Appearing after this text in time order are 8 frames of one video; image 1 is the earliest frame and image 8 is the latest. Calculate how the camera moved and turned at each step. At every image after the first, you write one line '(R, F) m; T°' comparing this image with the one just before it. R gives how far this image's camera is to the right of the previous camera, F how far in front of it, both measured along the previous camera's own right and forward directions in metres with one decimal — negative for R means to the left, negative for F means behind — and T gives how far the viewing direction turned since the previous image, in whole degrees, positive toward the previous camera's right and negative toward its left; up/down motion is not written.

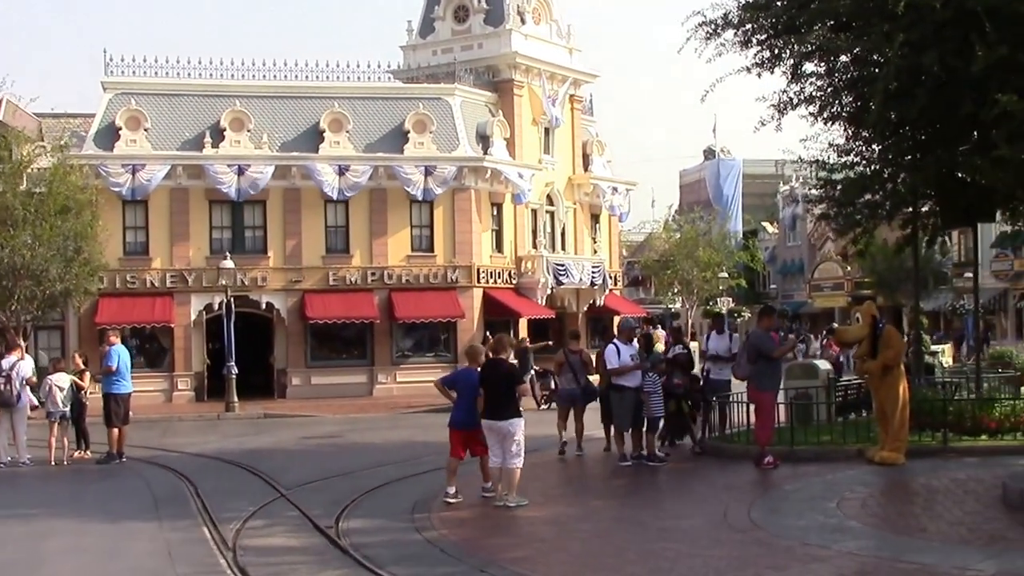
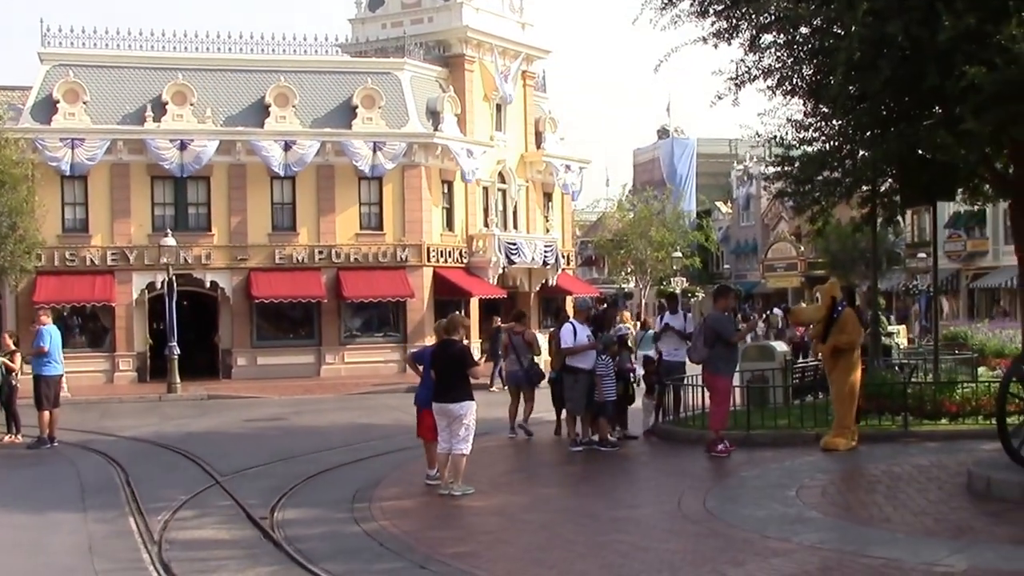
(+0.1, +0.5) m; +2°
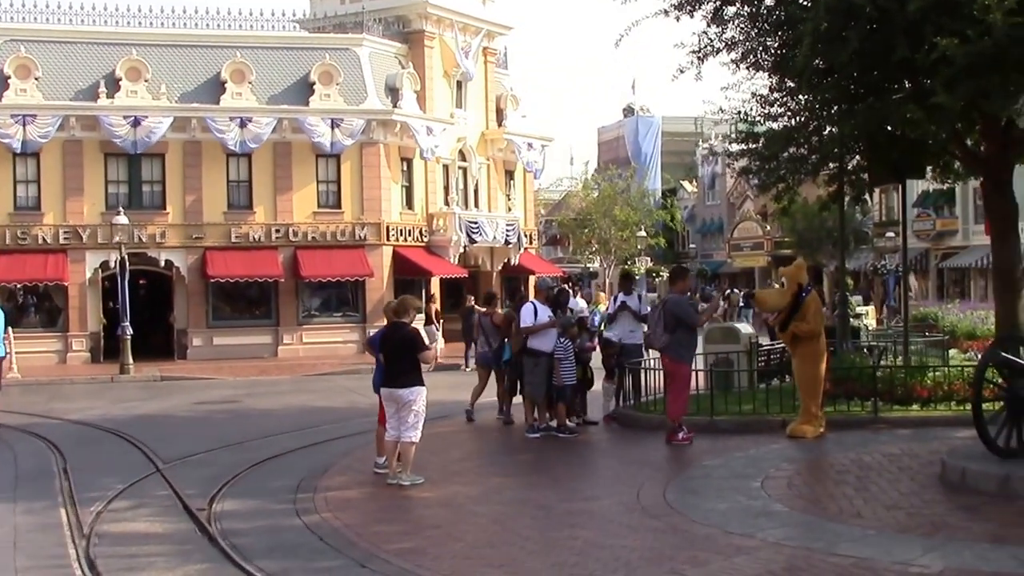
(+0.1, +0.5) m; +1°
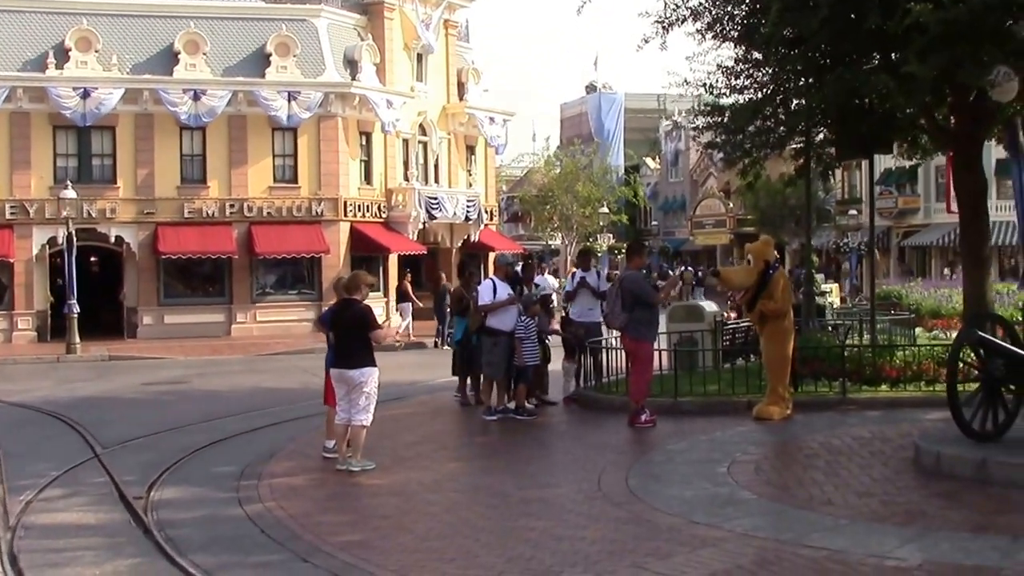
(0.0, +0.5) m; +1°
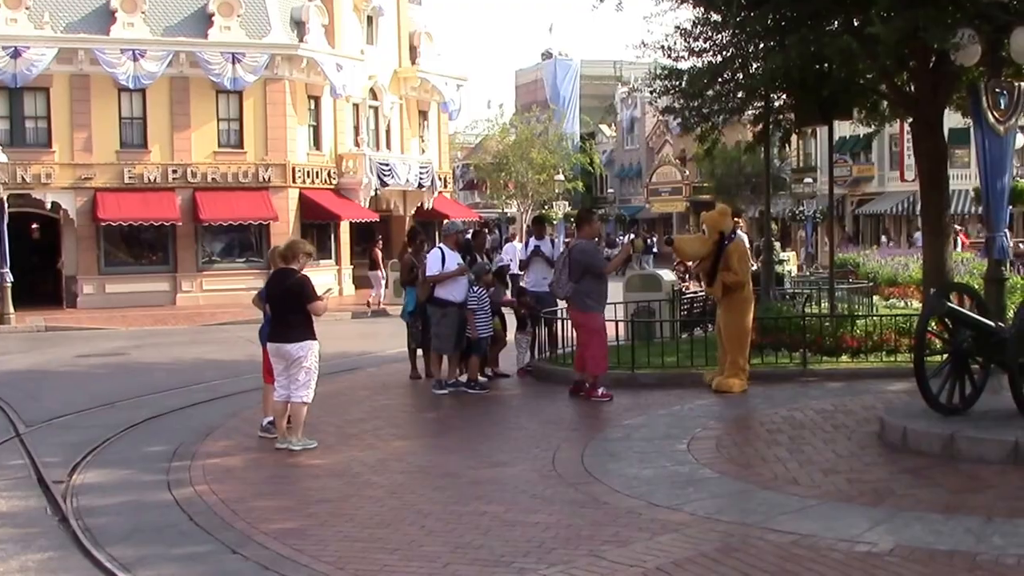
(0.0, +0.5) m; +2°
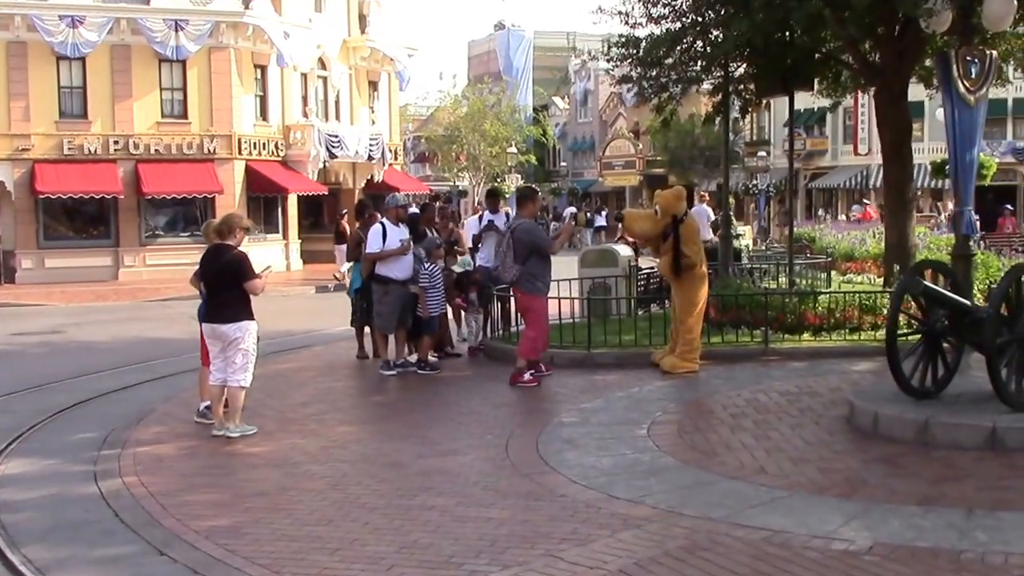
(0.0, +0.5) m; +2°
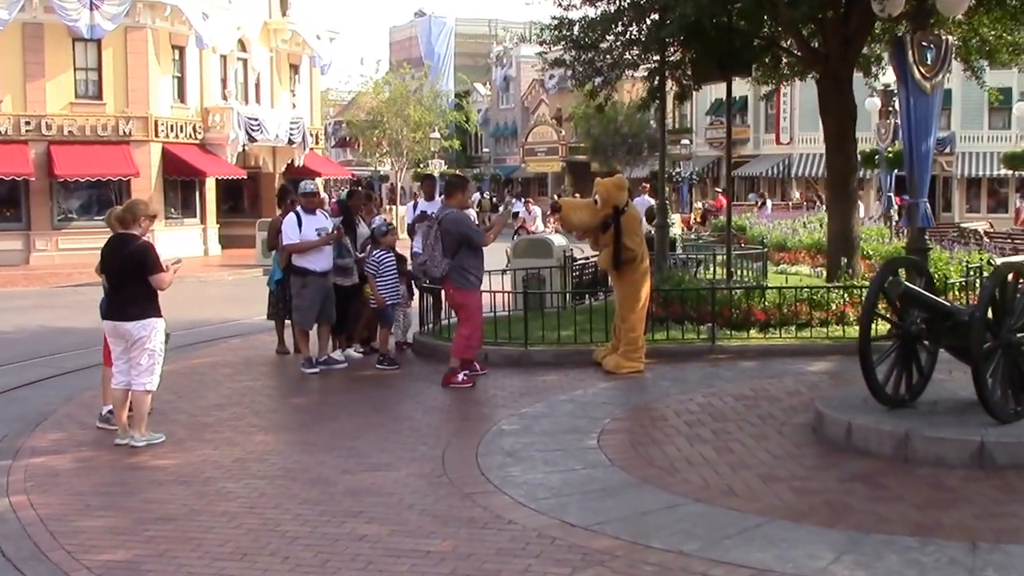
(-0.1, +0.8) m; +3°
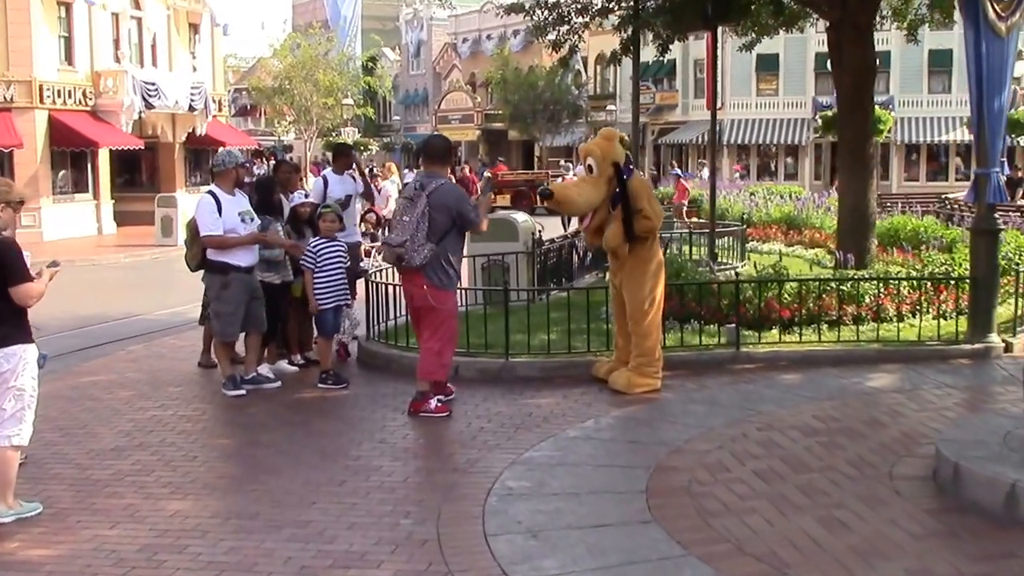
(-0.4, +2.1) m; +4°
